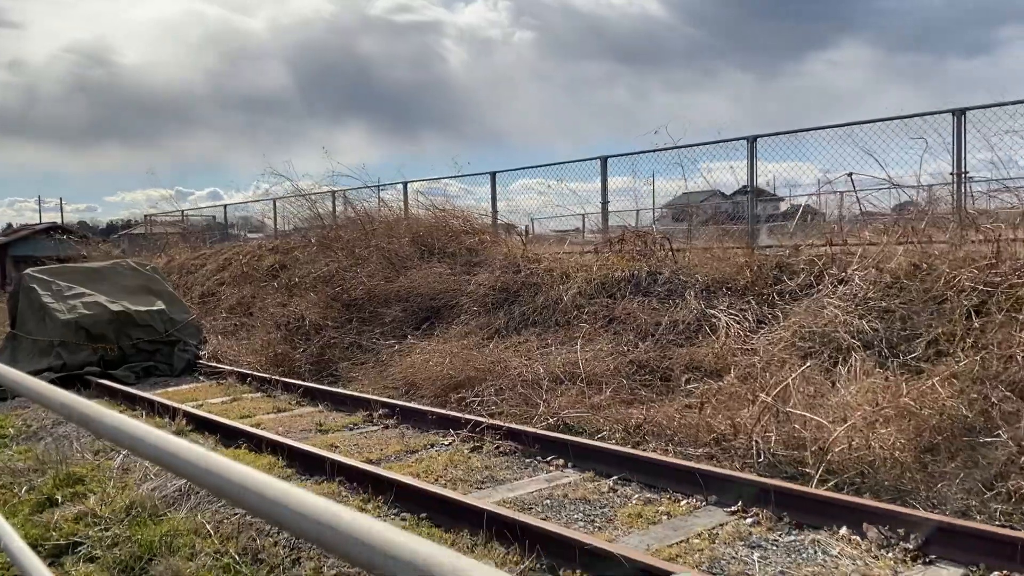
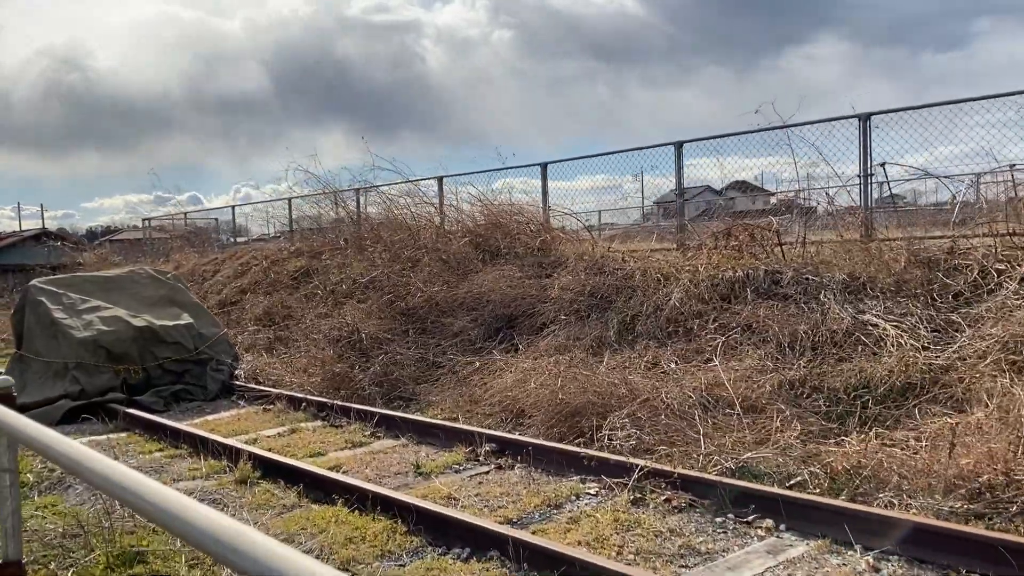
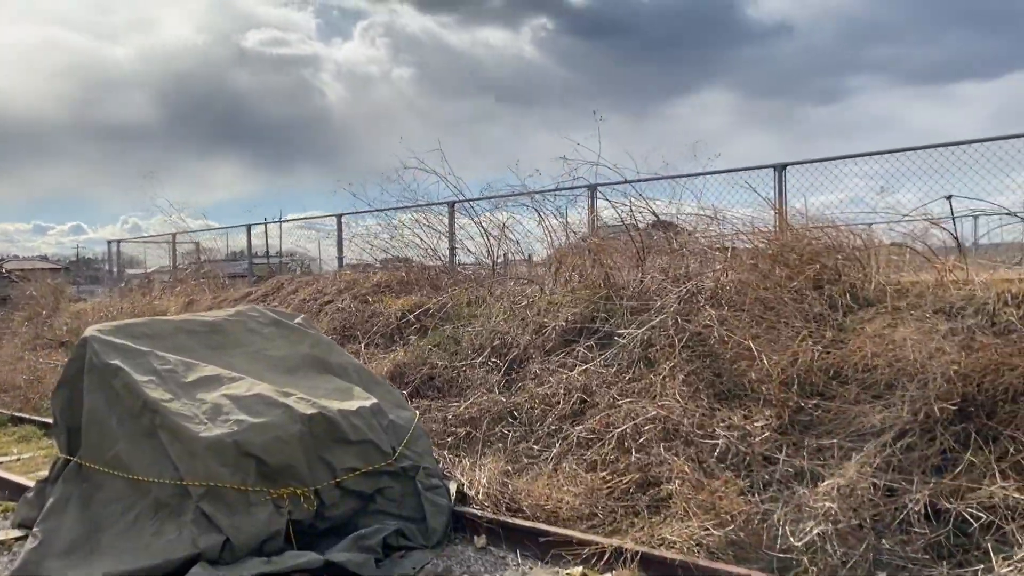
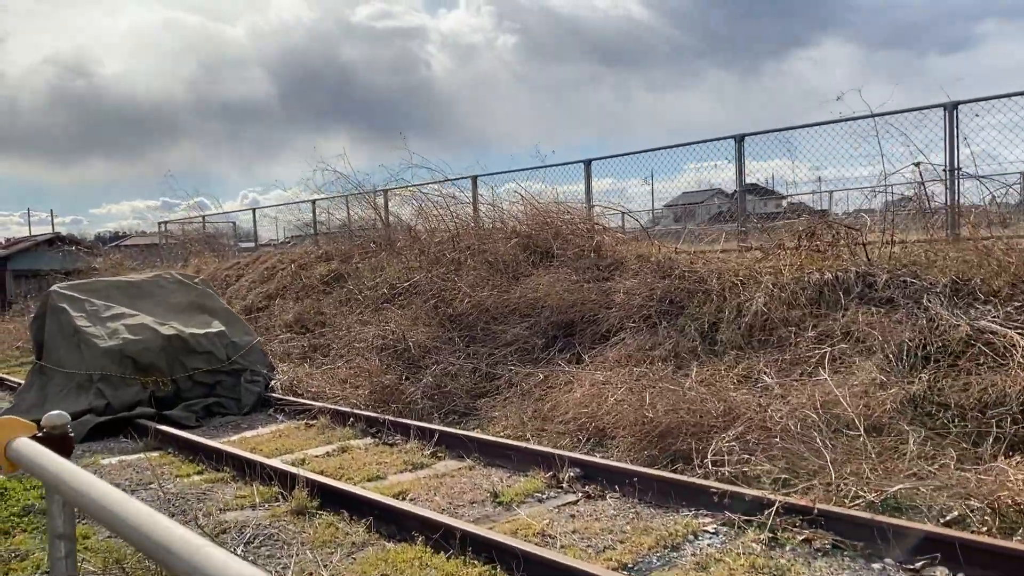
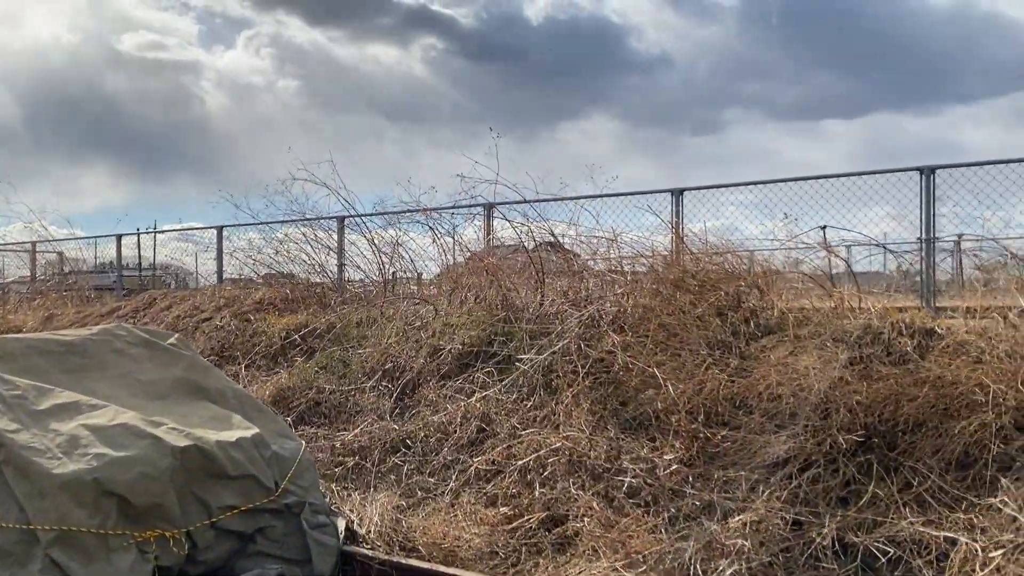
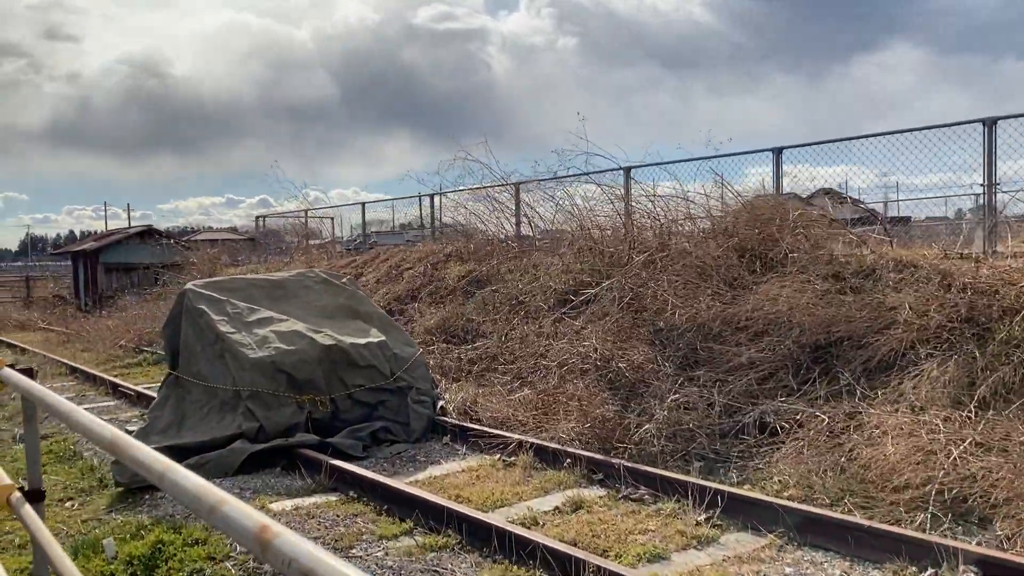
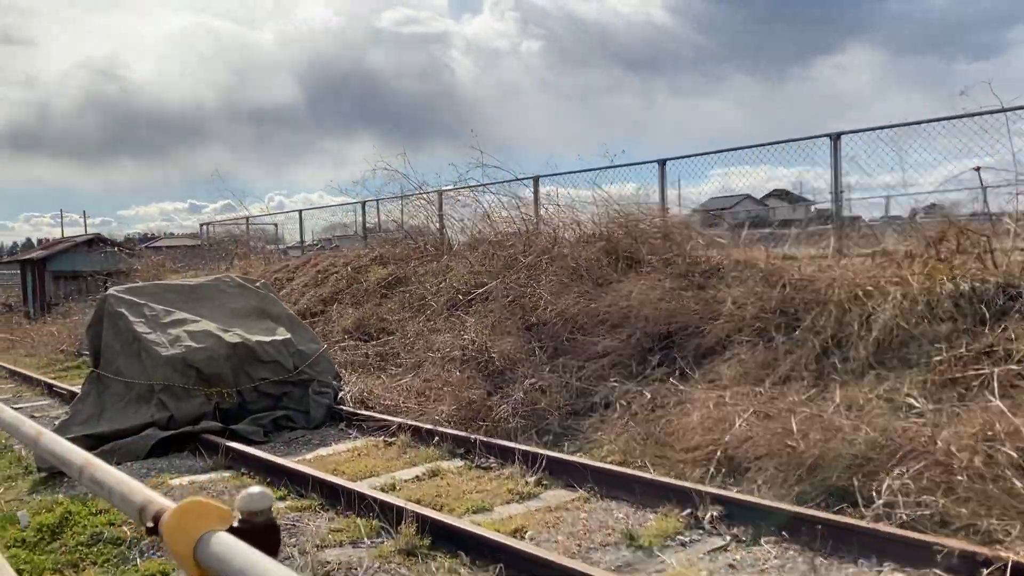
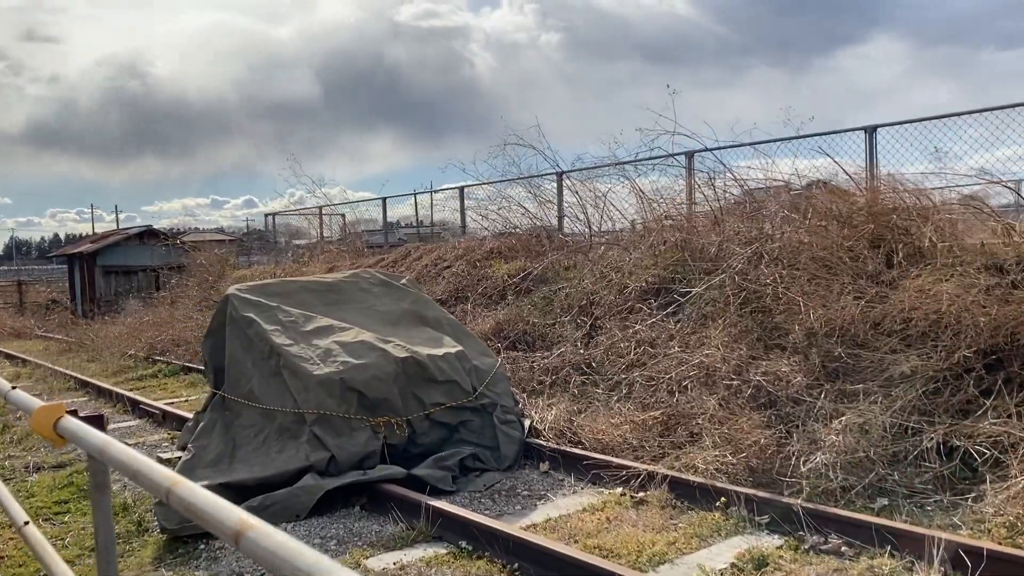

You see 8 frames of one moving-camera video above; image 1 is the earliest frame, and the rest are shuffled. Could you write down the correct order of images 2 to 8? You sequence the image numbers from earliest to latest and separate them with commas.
2, 4, 7, 6, 8, 3, 5
